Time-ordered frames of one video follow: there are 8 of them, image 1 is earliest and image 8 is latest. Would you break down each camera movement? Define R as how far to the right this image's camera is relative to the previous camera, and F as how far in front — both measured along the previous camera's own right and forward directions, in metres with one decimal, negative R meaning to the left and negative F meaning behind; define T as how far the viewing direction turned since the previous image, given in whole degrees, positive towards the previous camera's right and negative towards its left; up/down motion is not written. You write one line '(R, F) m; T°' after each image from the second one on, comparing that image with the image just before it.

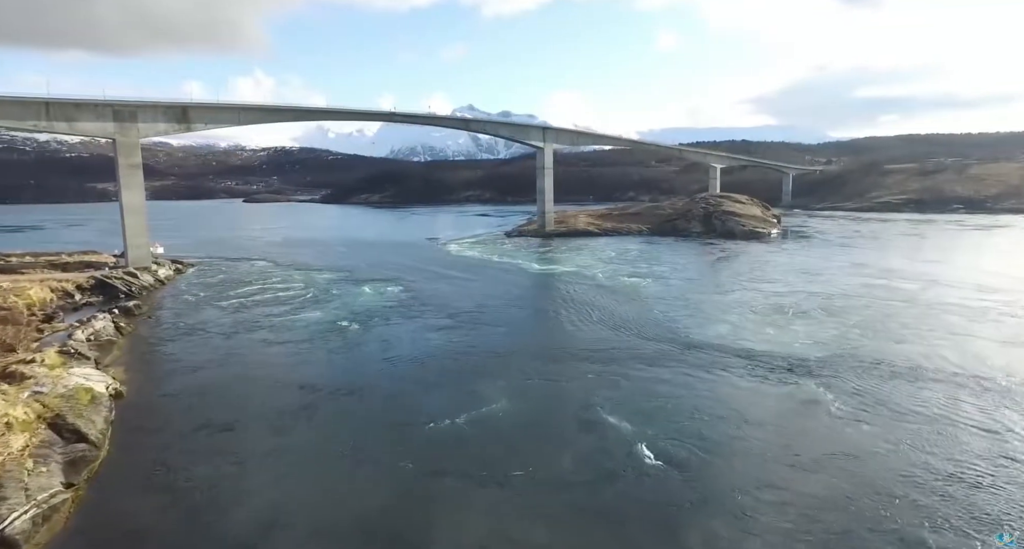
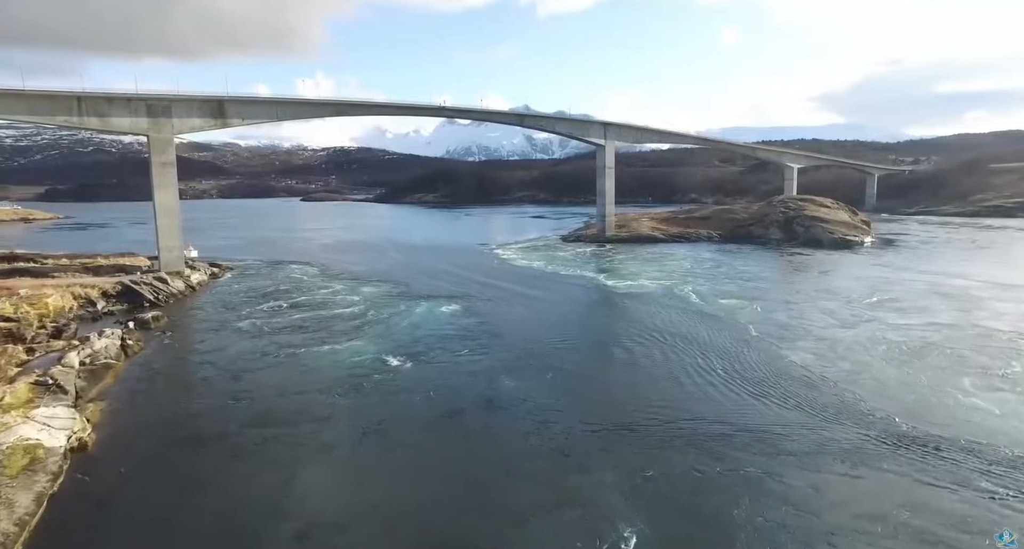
(-0.3, +3.7) m; -5°
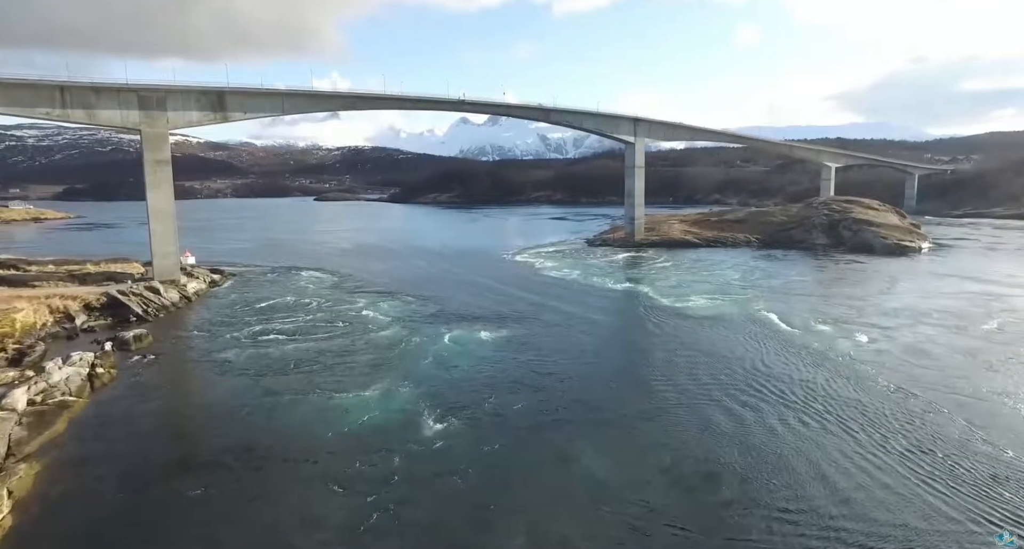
(-0.8, +3.3) m; -1°
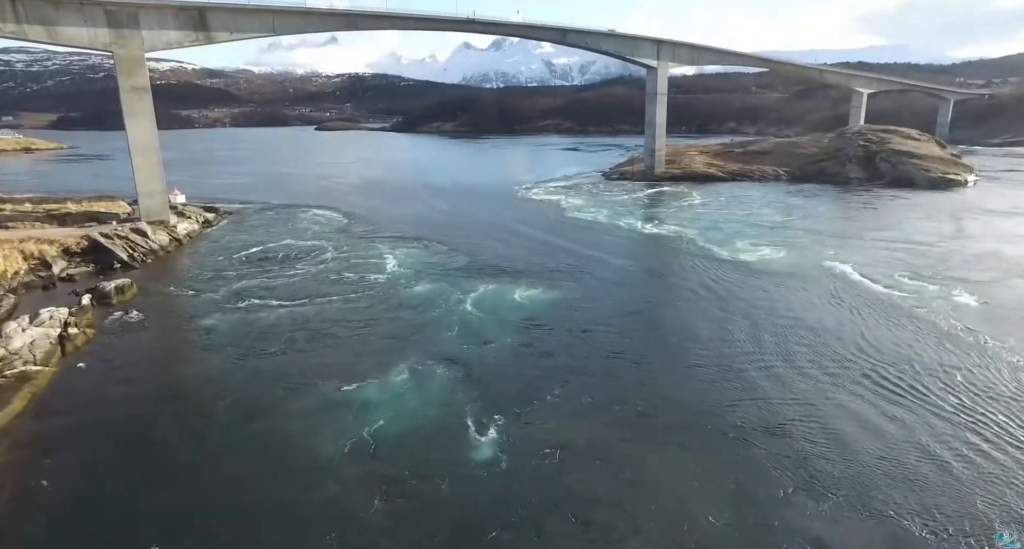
(-0.7, +2.3) m; 0°
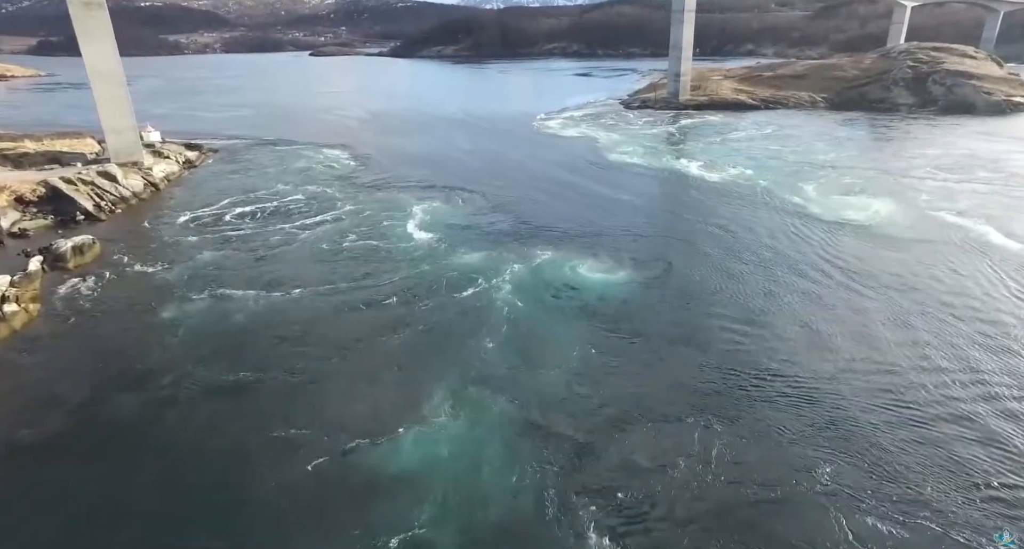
(-0.8, +2.9) m; 0°
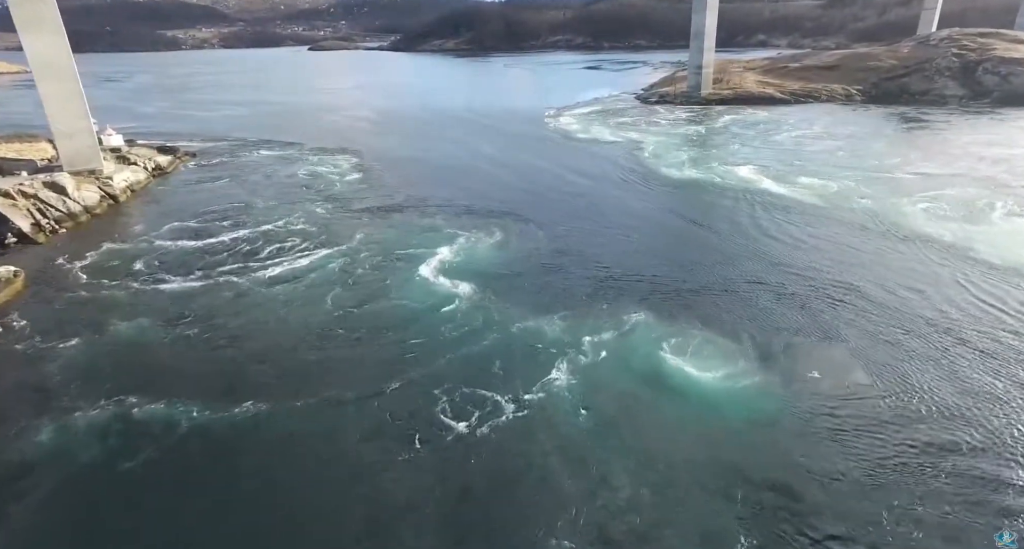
(-0.6, +3.2) m; 0°
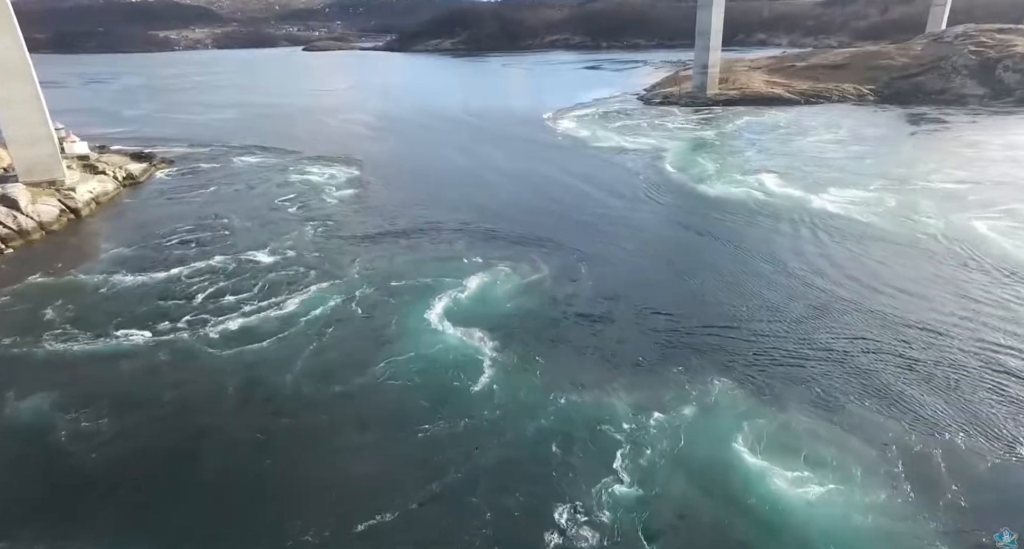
(-0.2, +1.8) m; 0°
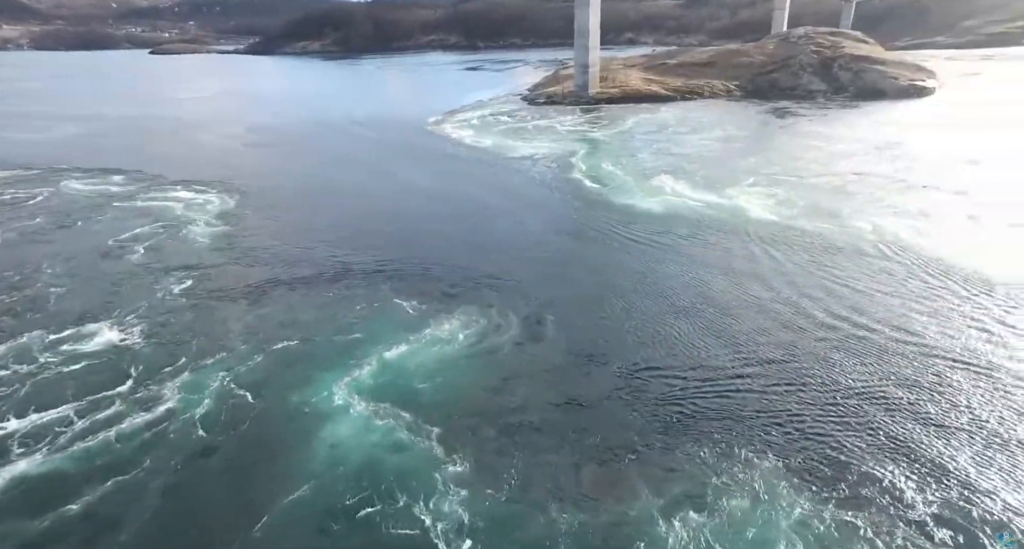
(-0.5, +1.4) m; +11°
